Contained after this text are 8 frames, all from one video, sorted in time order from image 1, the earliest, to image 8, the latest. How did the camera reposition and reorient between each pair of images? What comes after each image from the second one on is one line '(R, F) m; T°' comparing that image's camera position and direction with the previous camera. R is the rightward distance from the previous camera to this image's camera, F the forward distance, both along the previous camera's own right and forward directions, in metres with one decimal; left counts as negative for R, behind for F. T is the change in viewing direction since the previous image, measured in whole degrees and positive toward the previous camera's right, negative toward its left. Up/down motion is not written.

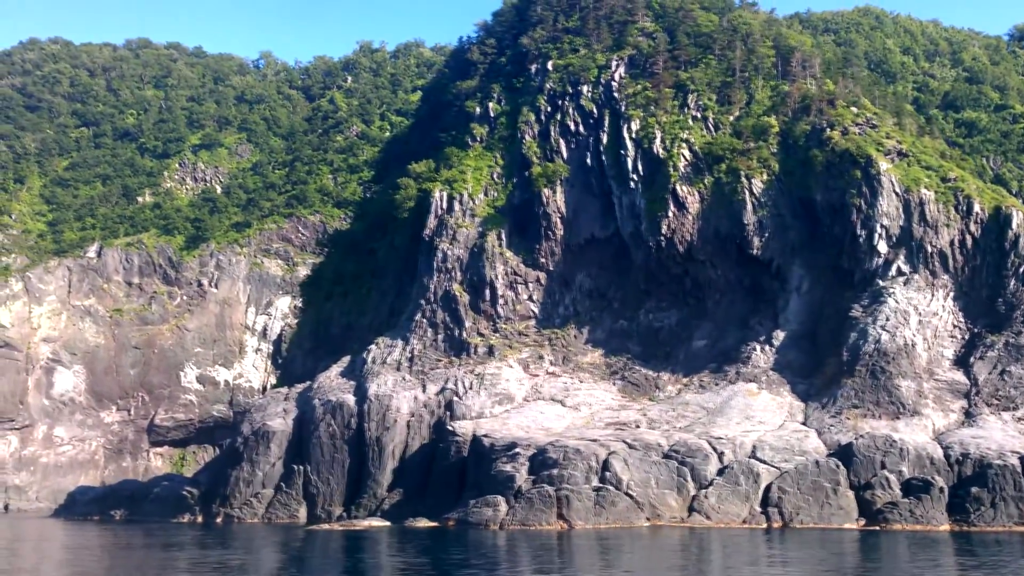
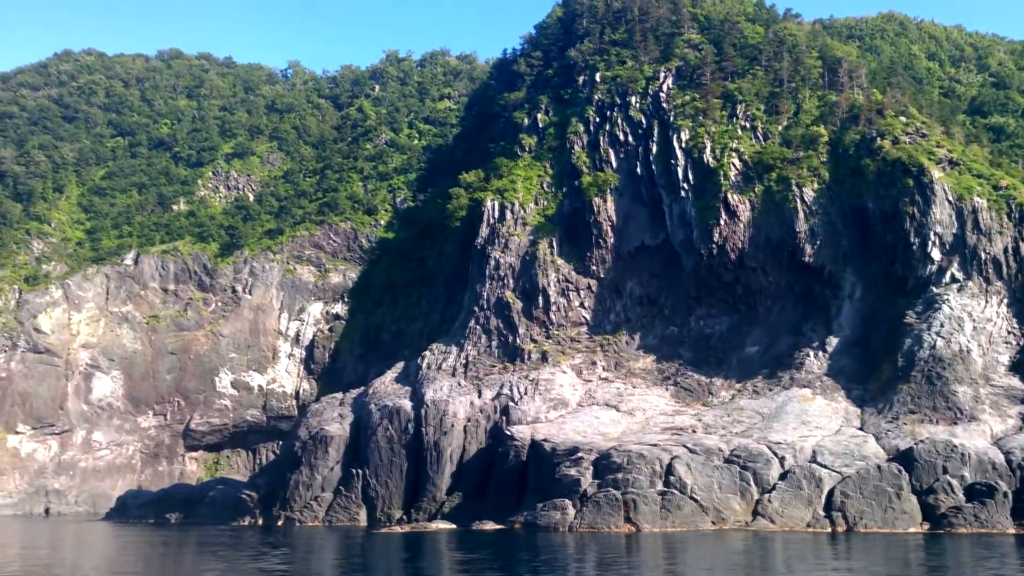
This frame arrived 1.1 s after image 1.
(-1.9, -1.1) m; -1°
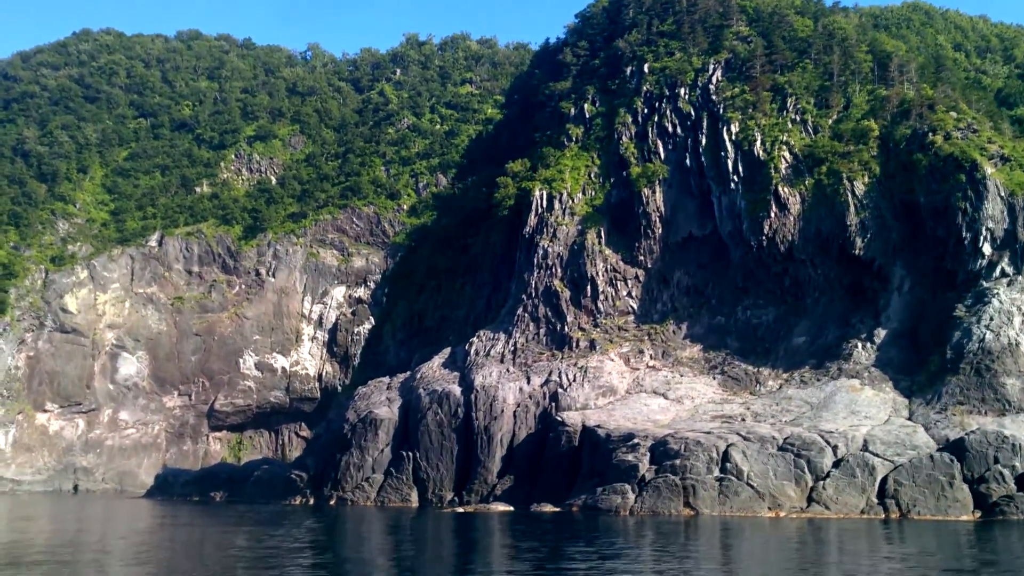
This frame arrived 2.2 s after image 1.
(-2.4, -0.9) m; 0°
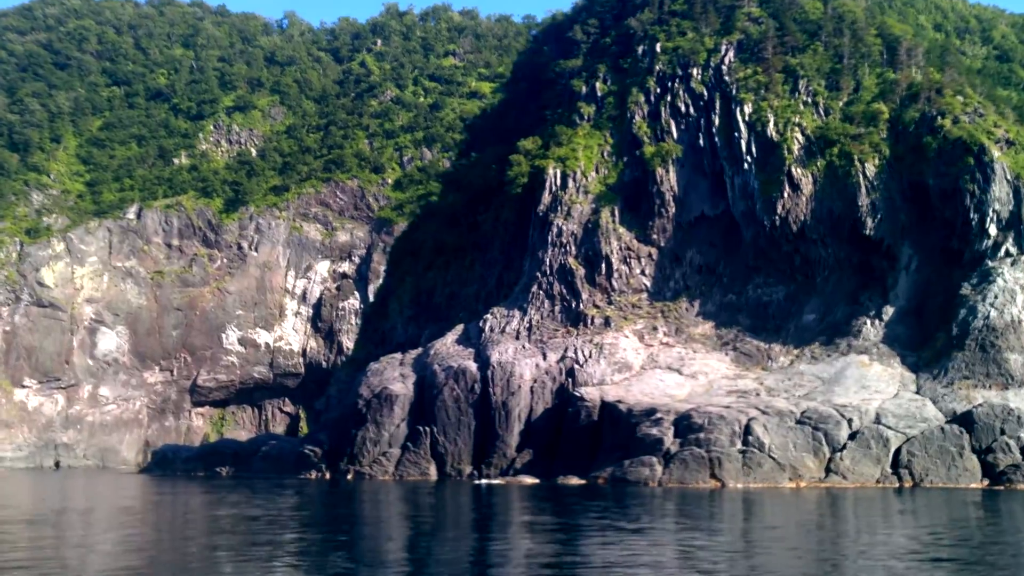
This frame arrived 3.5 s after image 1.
(-2.8, -0.8) m; +2°
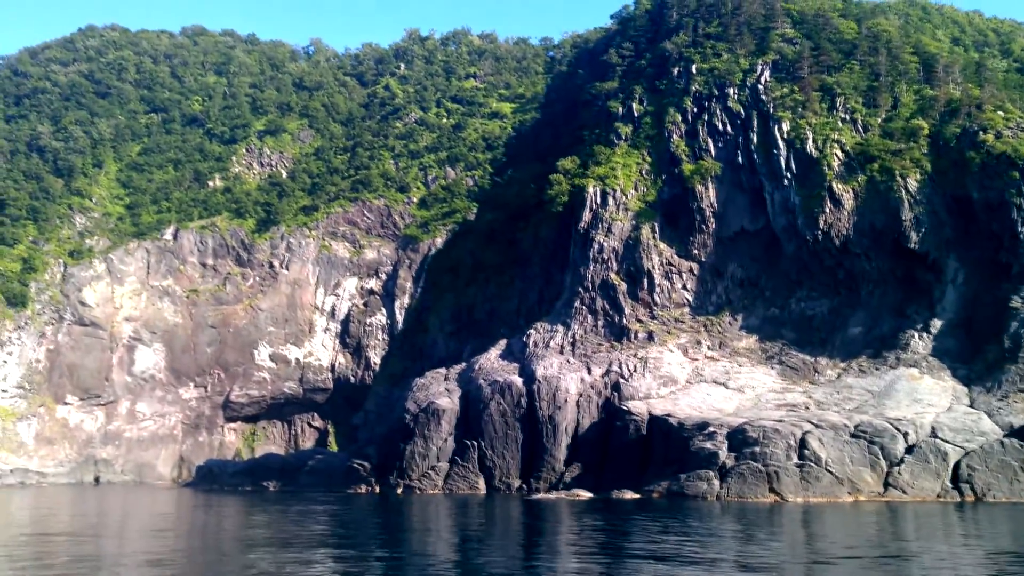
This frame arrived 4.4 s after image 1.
(-1.6, -0.7) m; -1°
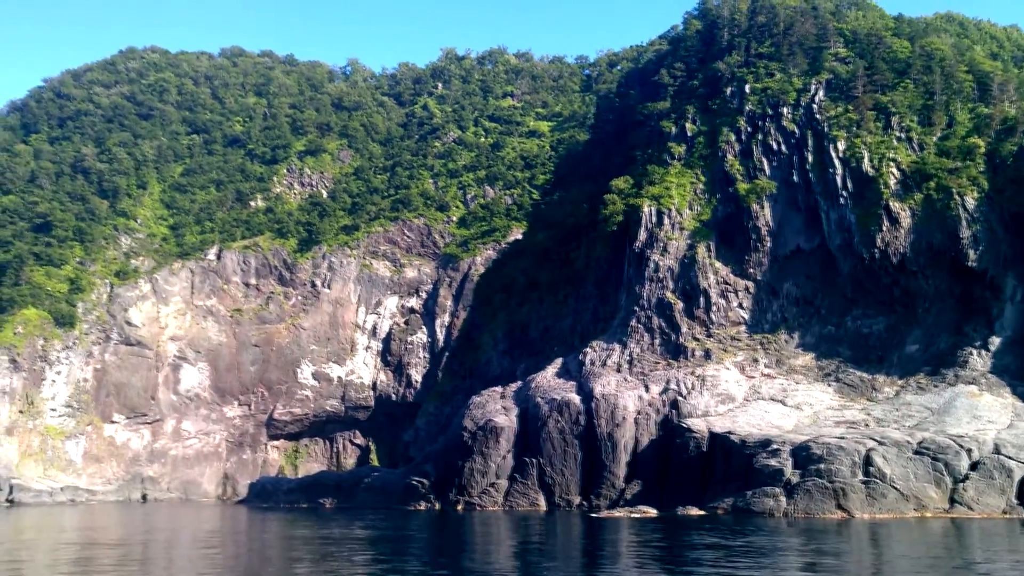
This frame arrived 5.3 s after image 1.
(-1.7, -1.2) m; -2°
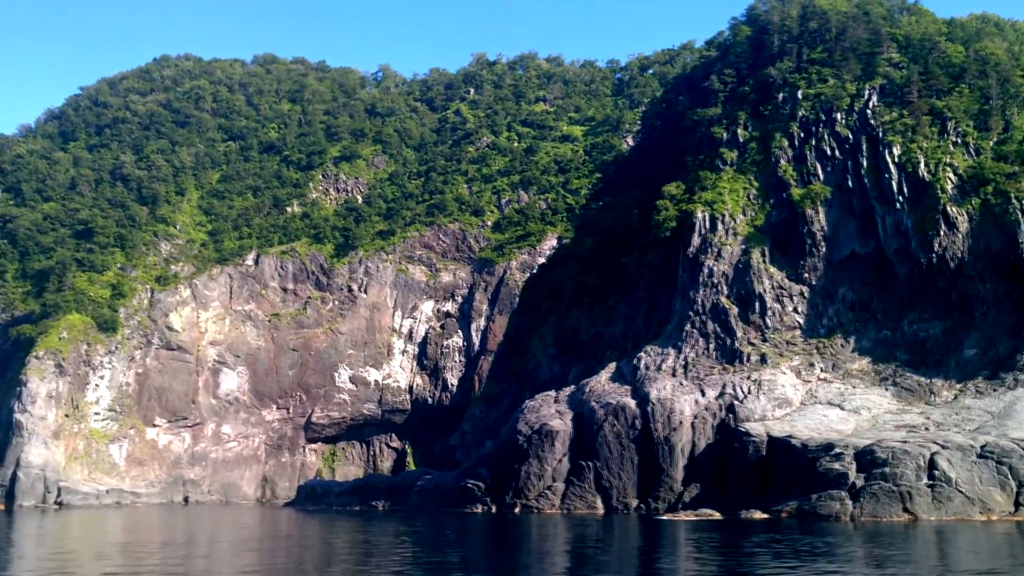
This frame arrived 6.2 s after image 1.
(-2.0, -0.8) m; -1°
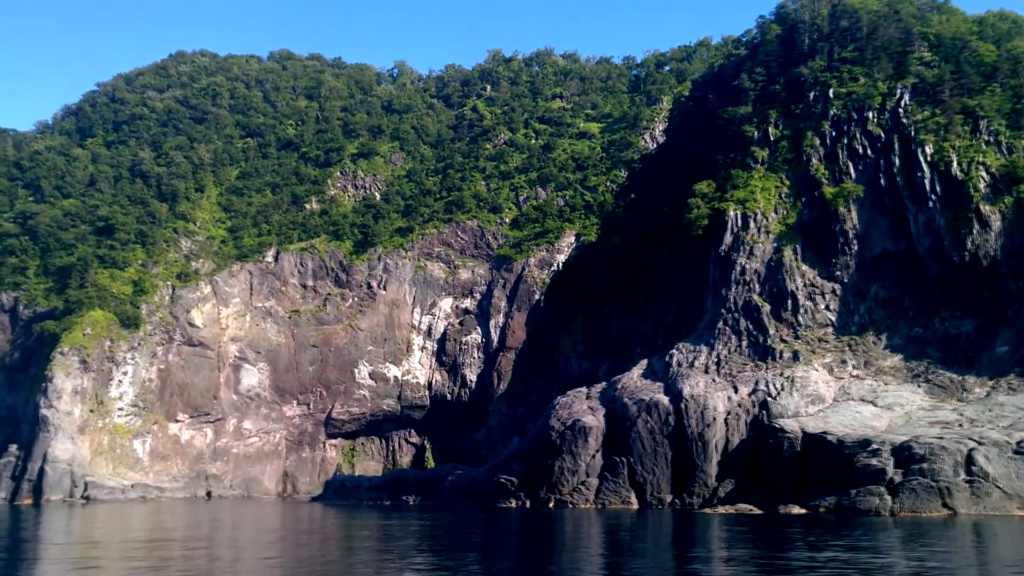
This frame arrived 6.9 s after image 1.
(-1.5, -0.8) m; -1°
